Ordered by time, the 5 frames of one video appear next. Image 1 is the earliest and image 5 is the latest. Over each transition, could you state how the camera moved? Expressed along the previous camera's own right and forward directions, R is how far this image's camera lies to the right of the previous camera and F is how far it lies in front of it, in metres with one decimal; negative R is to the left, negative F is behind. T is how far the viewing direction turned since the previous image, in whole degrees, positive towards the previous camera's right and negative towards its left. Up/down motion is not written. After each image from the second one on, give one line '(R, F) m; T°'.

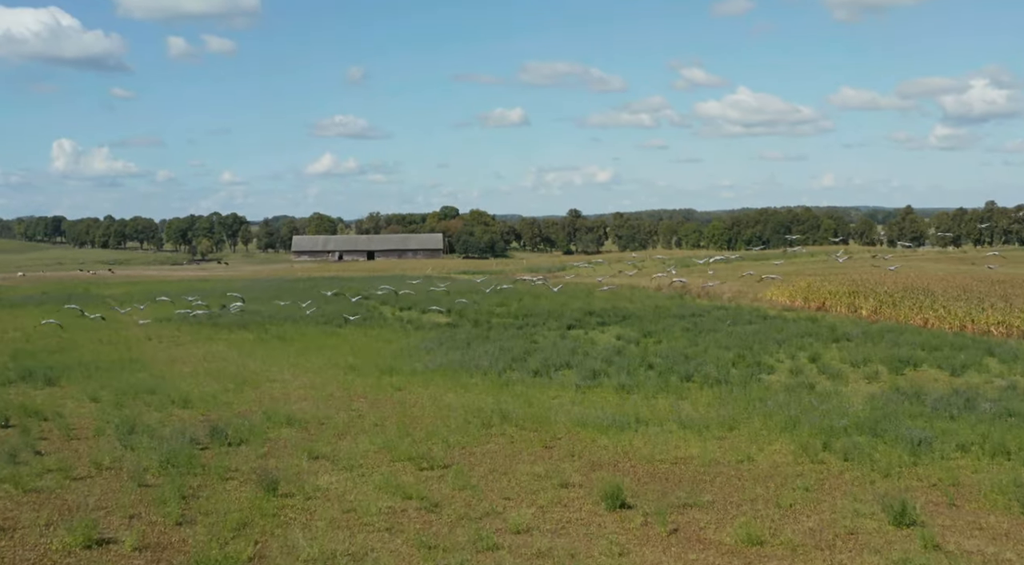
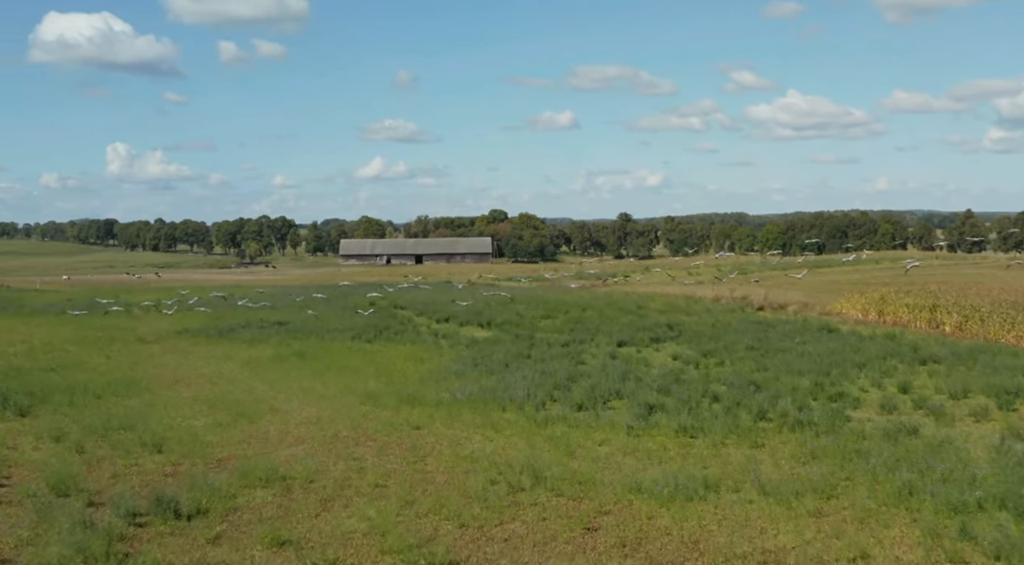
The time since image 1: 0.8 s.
(+0.2, +3.9) m; -2°
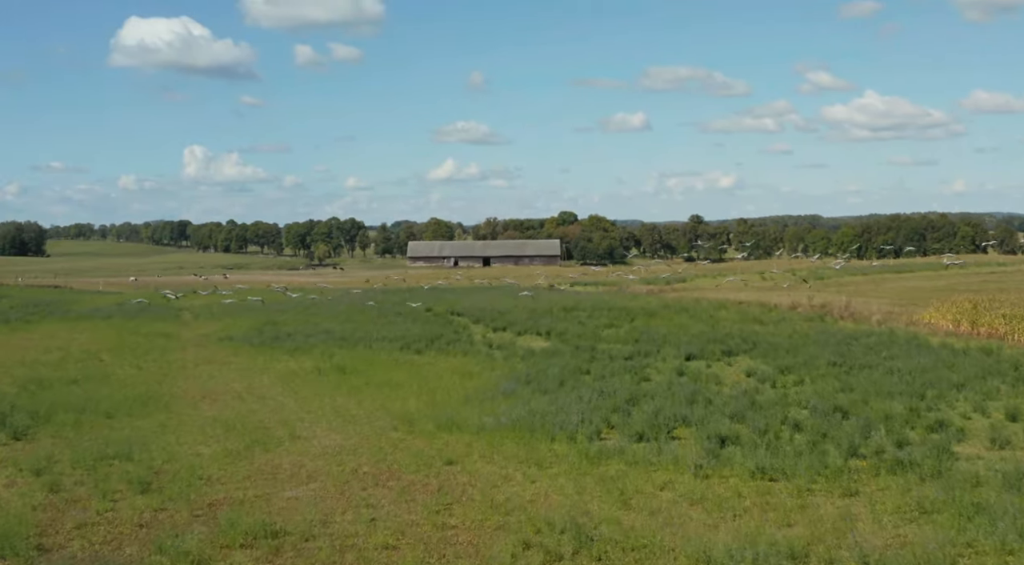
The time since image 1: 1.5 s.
(+0.3, +2.8) m; -3°
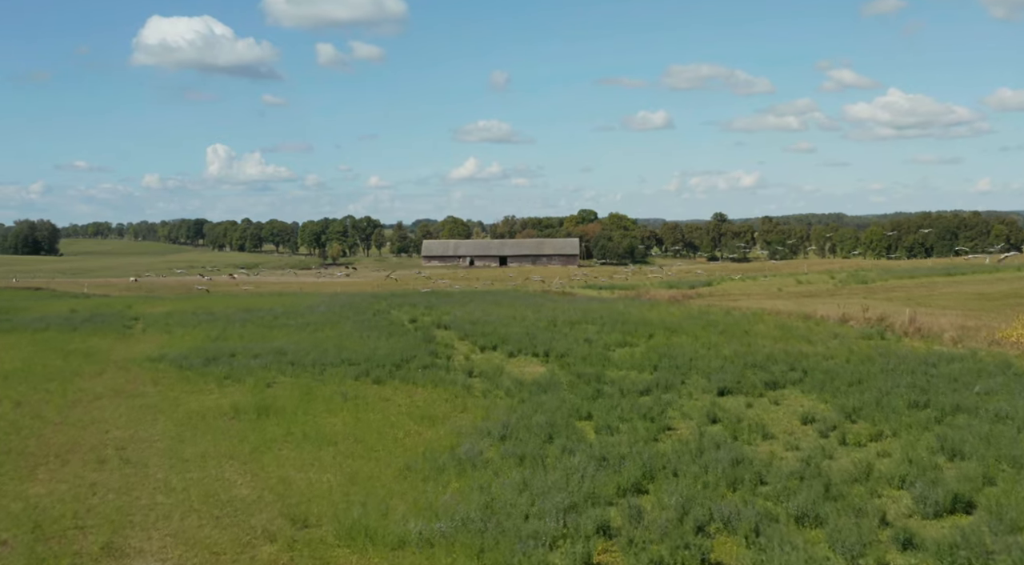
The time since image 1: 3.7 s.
(+0.9, +7.9) m; -1°
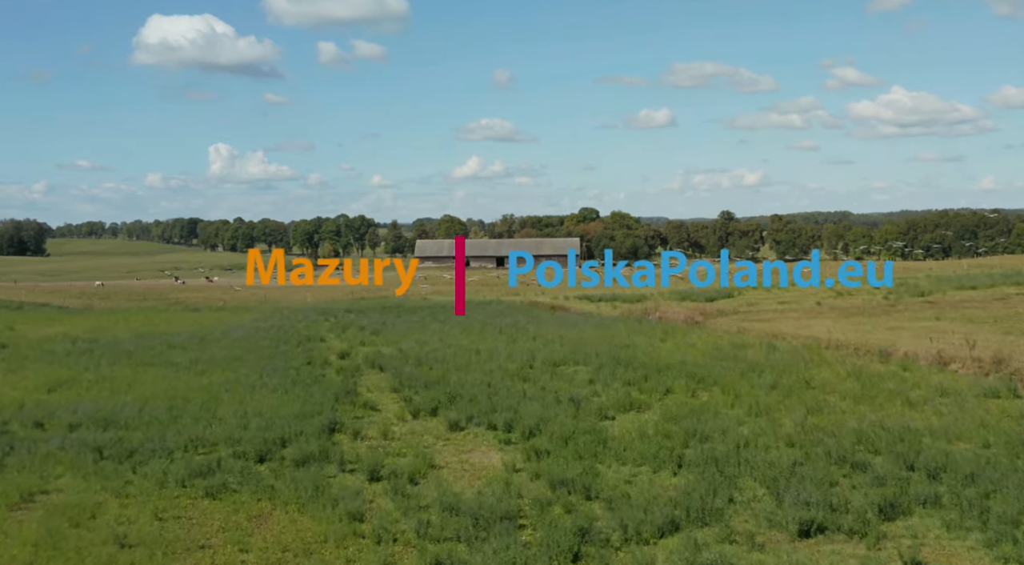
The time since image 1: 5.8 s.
(+1.1, +12.0) m; 0°
